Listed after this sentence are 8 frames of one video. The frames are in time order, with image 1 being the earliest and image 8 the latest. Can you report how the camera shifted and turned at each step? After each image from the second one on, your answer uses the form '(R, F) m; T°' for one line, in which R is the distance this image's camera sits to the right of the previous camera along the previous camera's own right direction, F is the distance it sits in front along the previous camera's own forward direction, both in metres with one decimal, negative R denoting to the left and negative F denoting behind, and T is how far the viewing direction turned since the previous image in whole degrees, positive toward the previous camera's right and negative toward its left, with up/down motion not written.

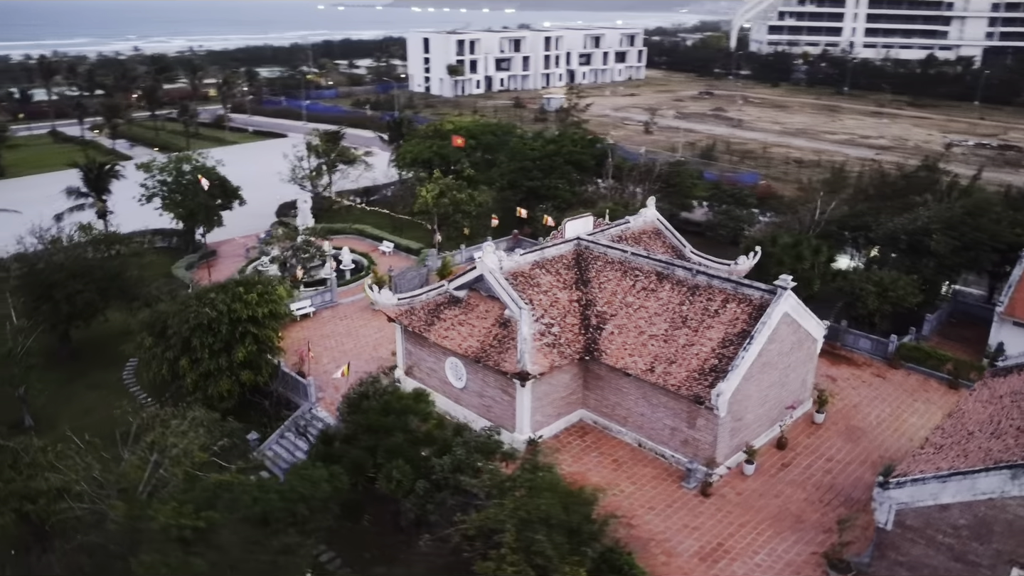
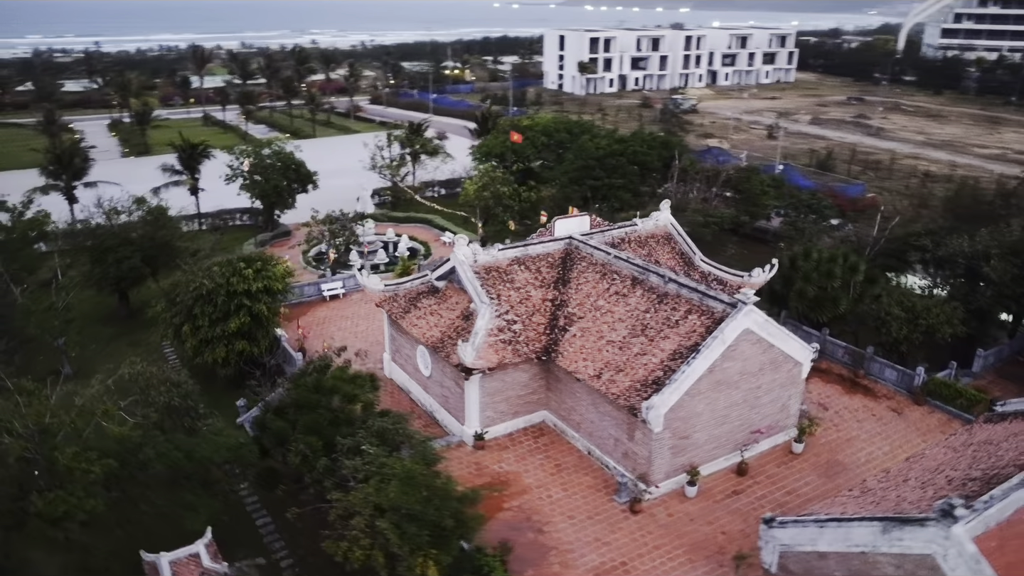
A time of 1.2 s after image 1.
(+4.7, +0.6) m; -12°
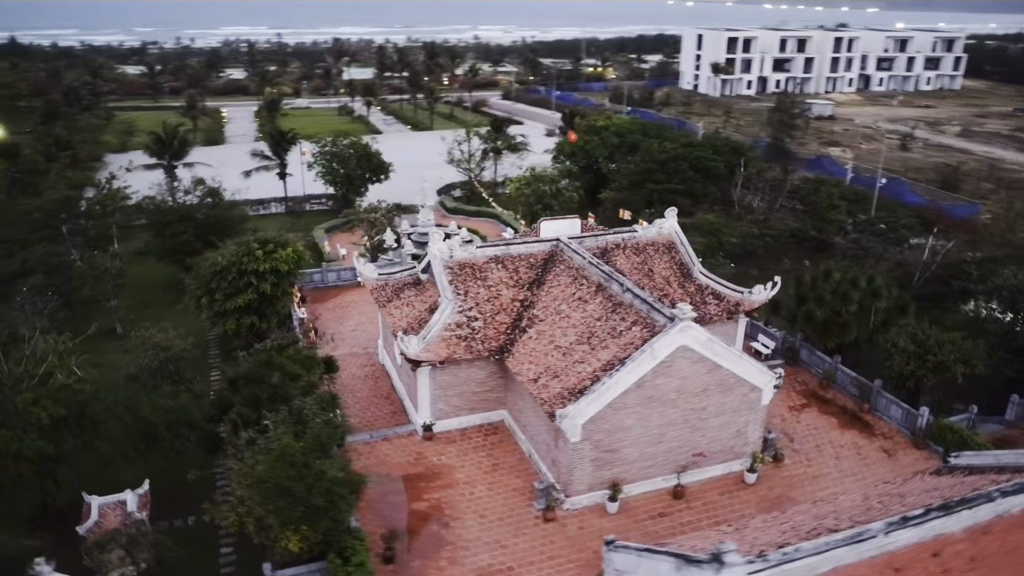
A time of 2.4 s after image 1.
(+4.7, +0.4) m; -11°
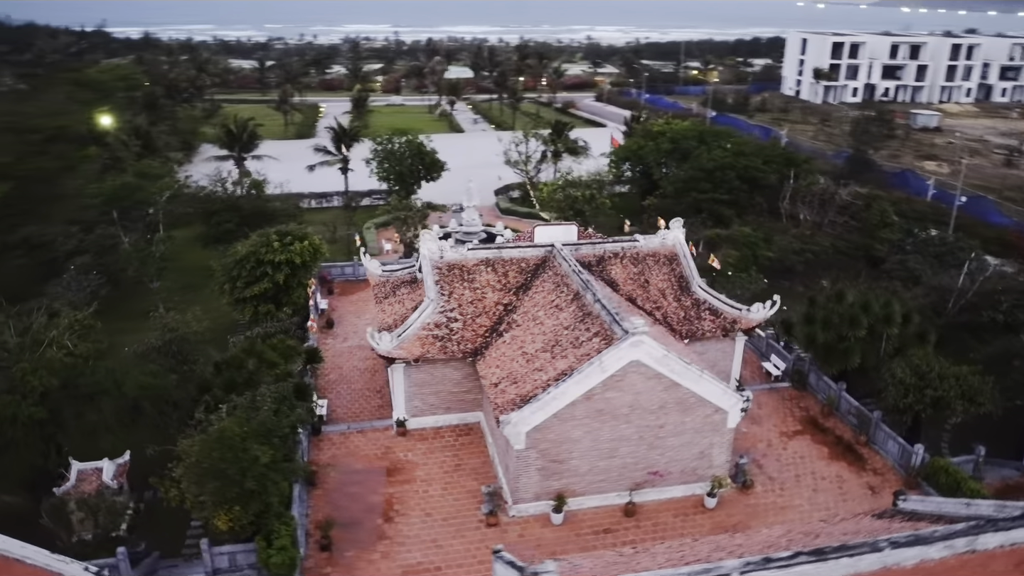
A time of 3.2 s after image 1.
(+3.2, +0.2) m; -8°
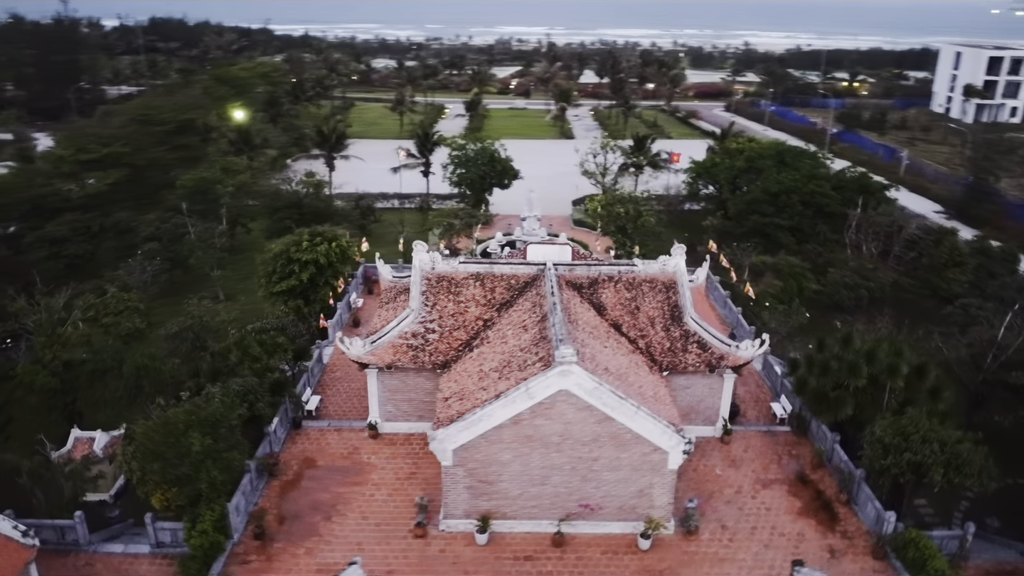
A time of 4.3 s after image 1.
(+4.2, +0.3) m; -11°
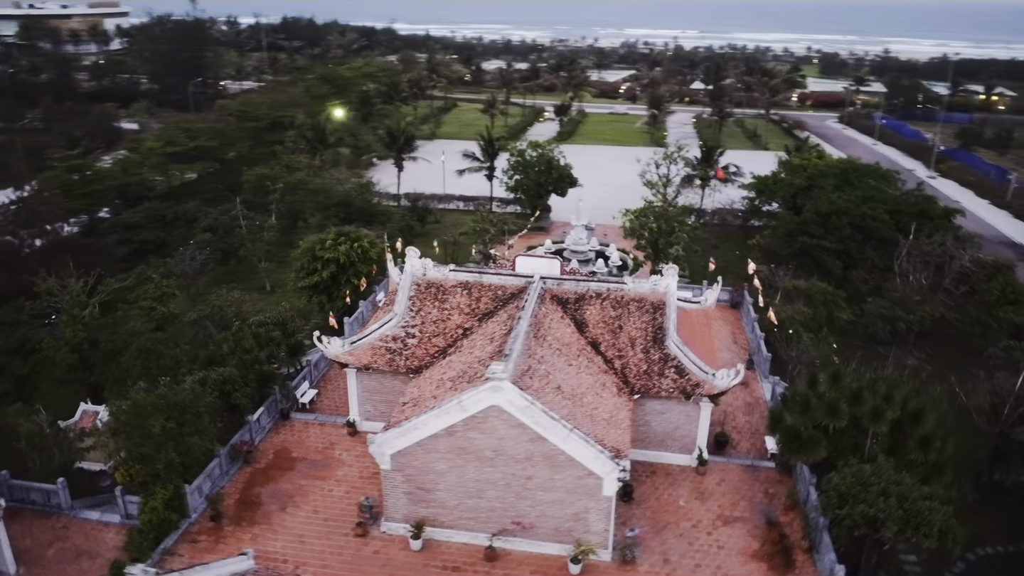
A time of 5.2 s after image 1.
(+3.6, +0.2) m; -9°
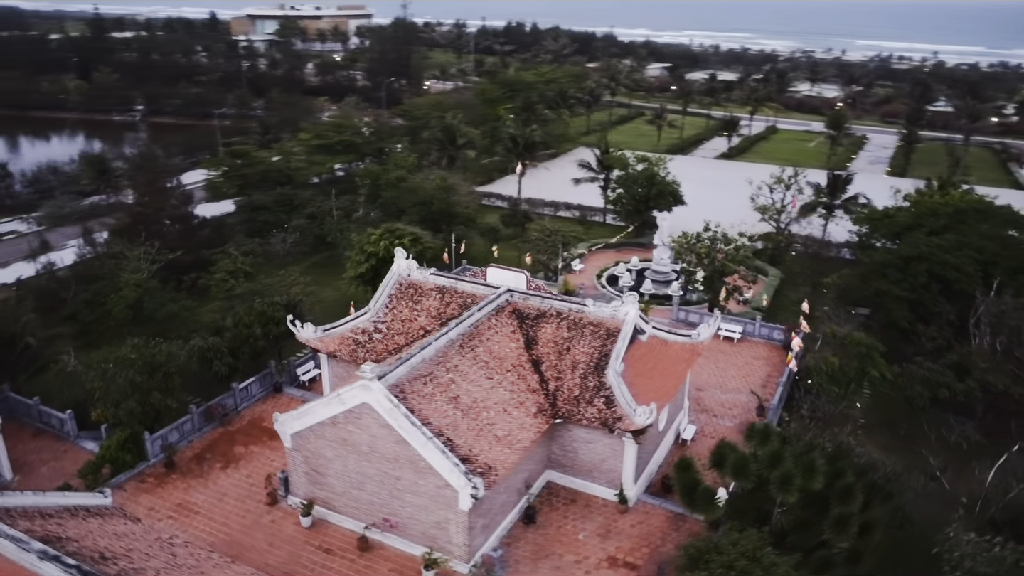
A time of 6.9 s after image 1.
(+7.0, +0.7) m; -17°
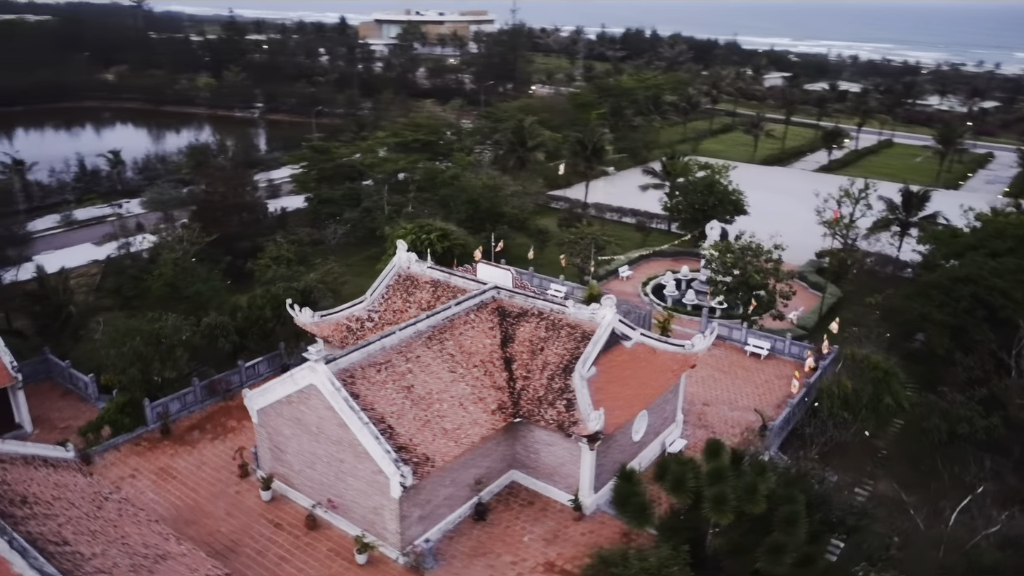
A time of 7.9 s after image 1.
(+3.7, +0.4) m; -9°
